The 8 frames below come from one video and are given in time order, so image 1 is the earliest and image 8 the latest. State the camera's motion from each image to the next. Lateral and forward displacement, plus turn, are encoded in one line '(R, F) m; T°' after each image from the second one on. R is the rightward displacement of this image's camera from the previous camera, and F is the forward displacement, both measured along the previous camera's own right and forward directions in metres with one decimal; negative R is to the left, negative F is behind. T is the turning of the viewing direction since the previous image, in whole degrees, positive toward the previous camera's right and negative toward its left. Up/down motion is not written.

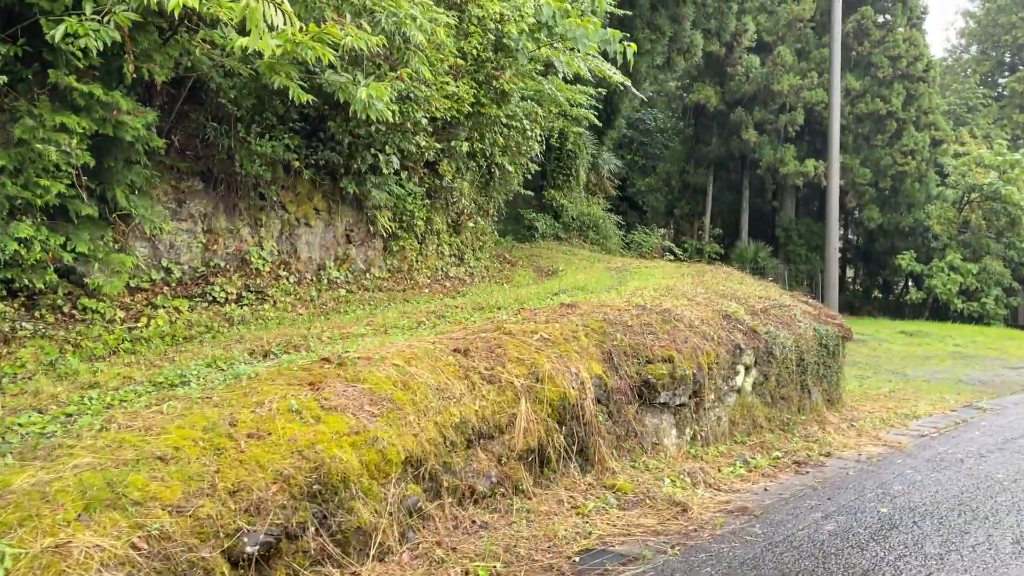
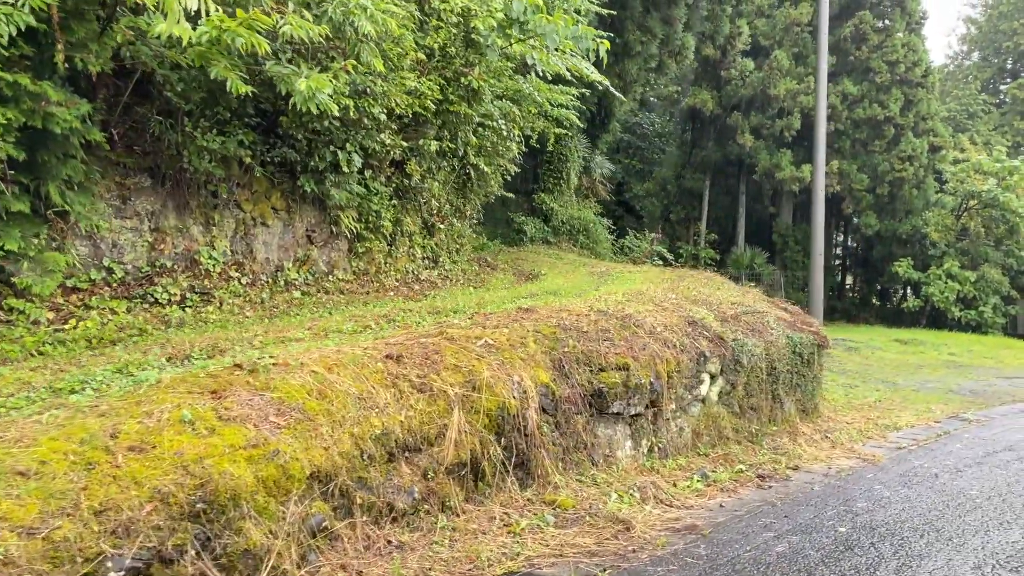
(+0.3, +0.2) m; 0°
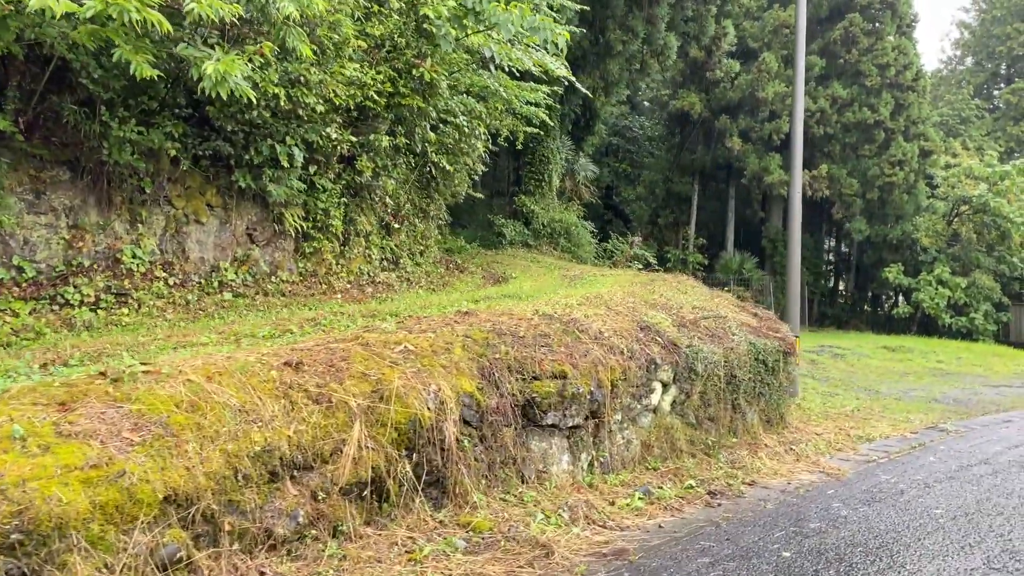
(+0.4, +0.4) m; 0°
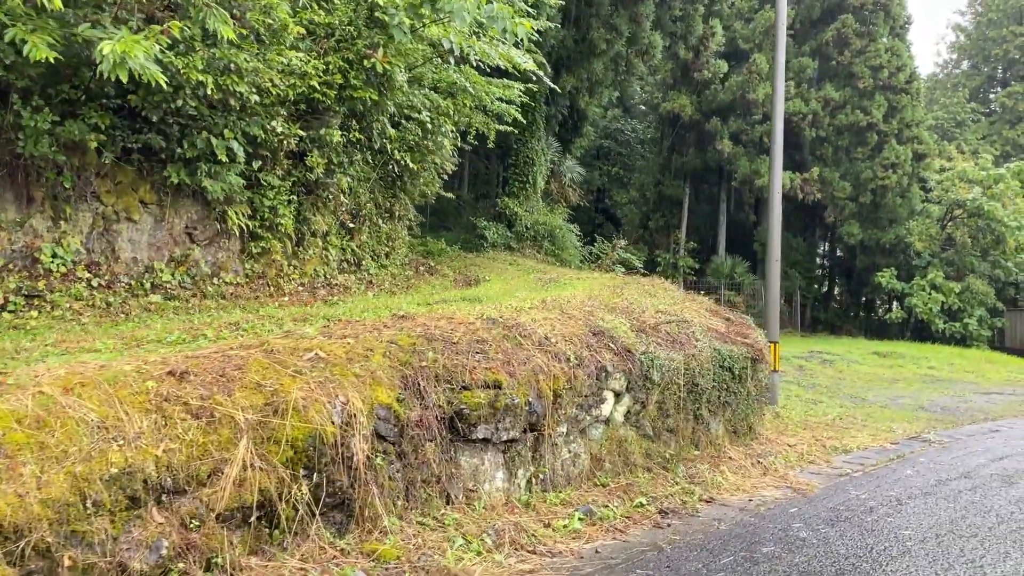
(+0.3, +0.4) m; 0°
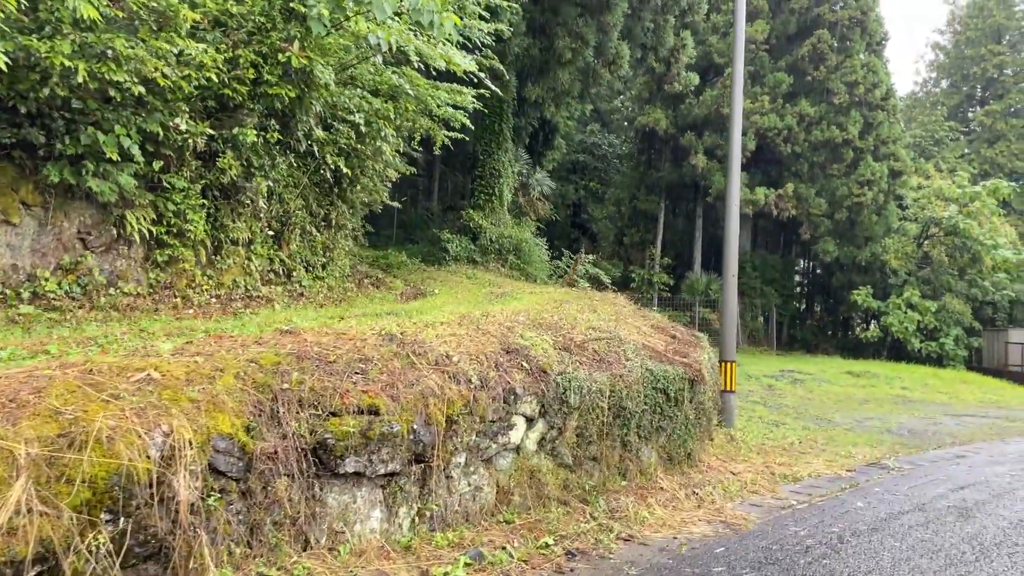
(+0.5, +0.5) m; +1°
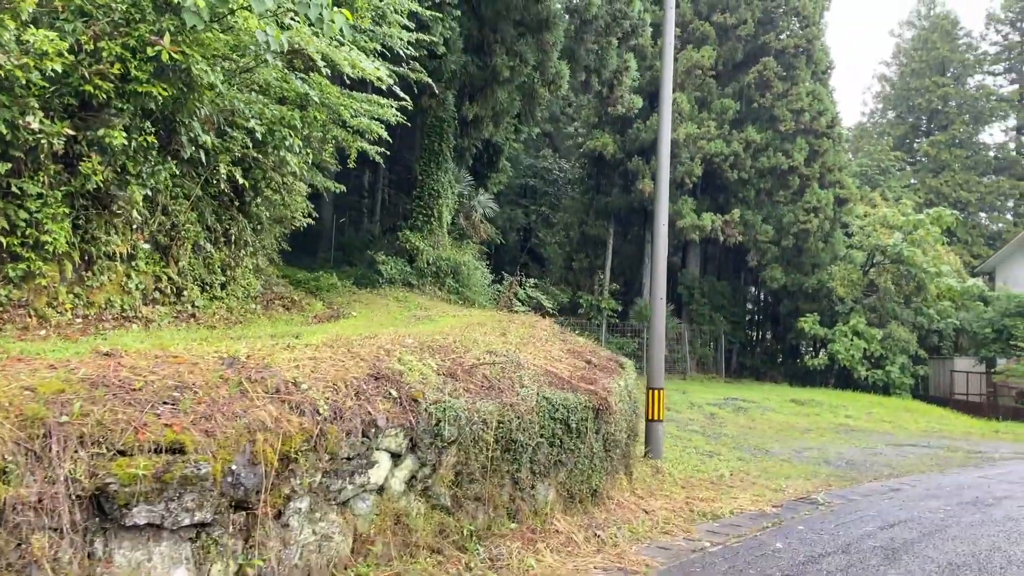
(+0.5, +0.5) m; +3°
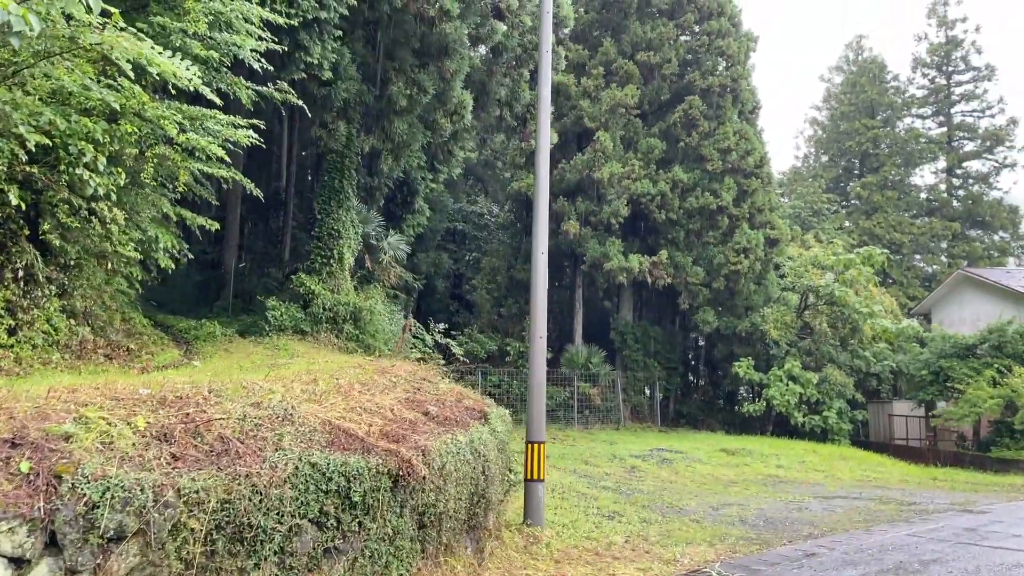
(+0.9, +1.2) m; +3°
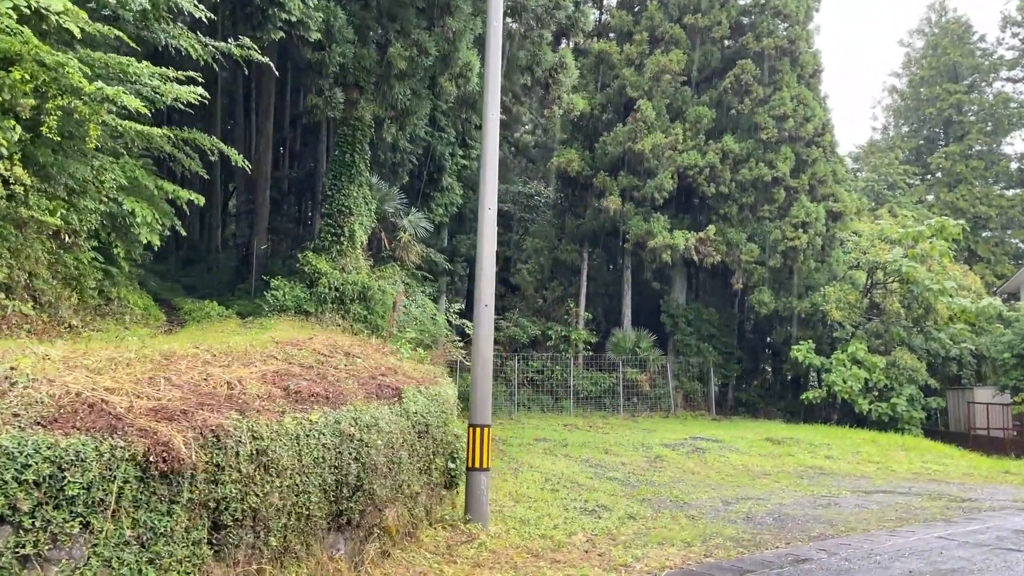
(+1.2, +1.1) m; -6°
